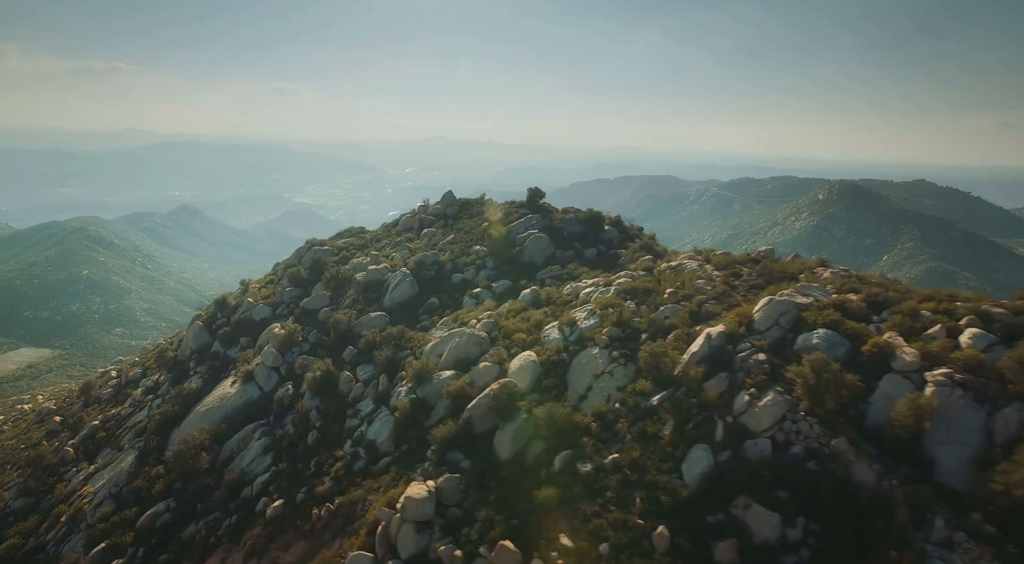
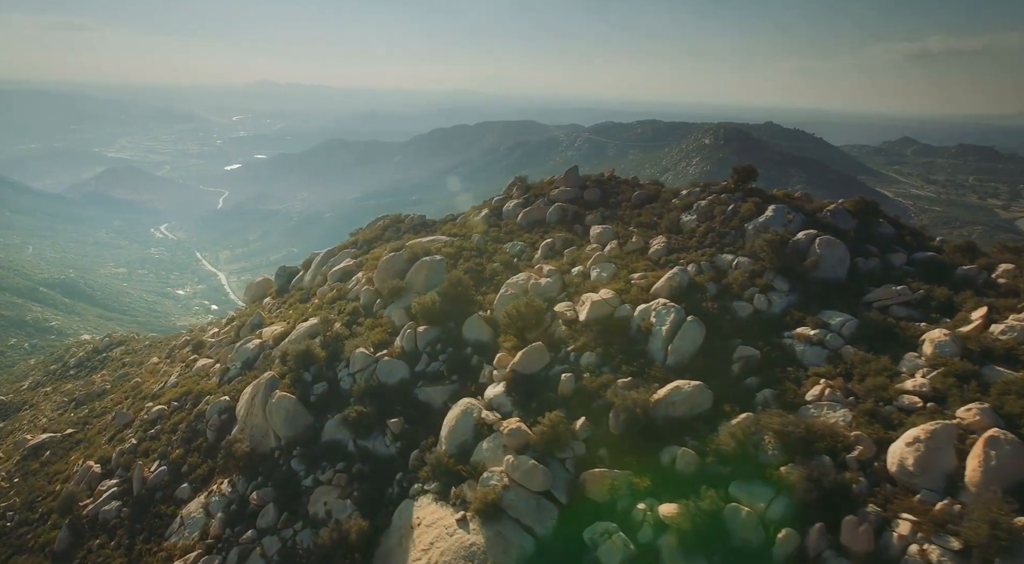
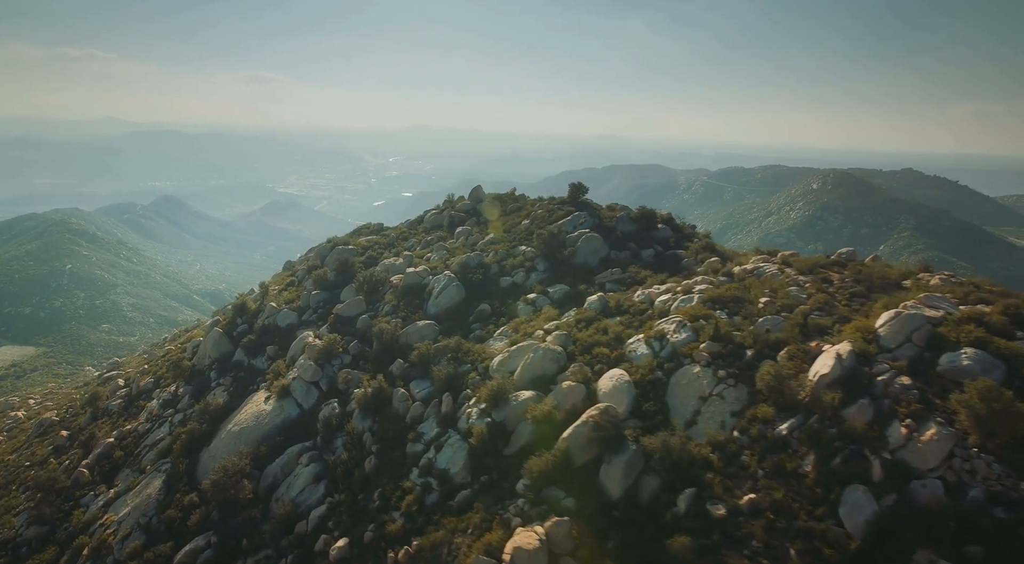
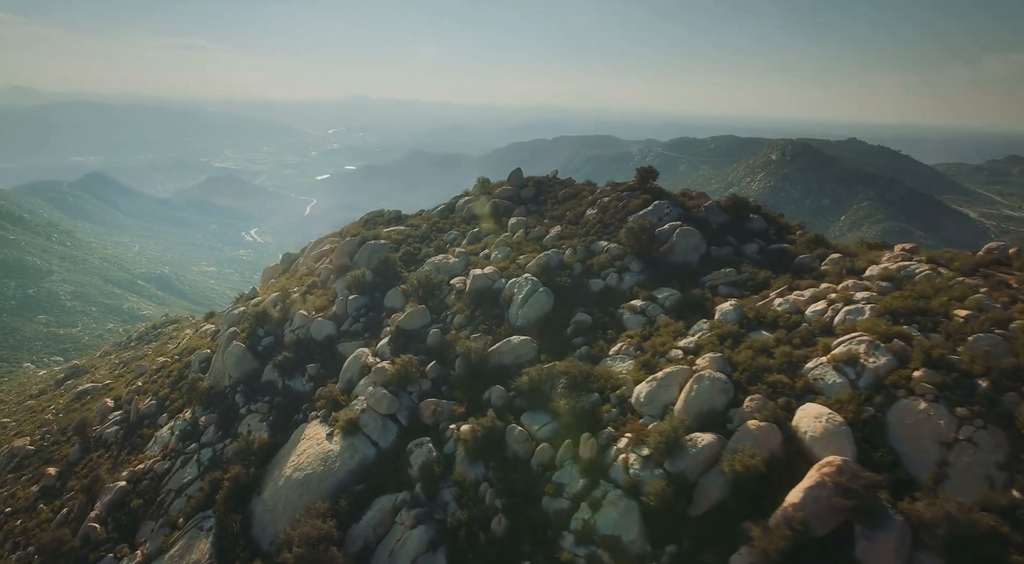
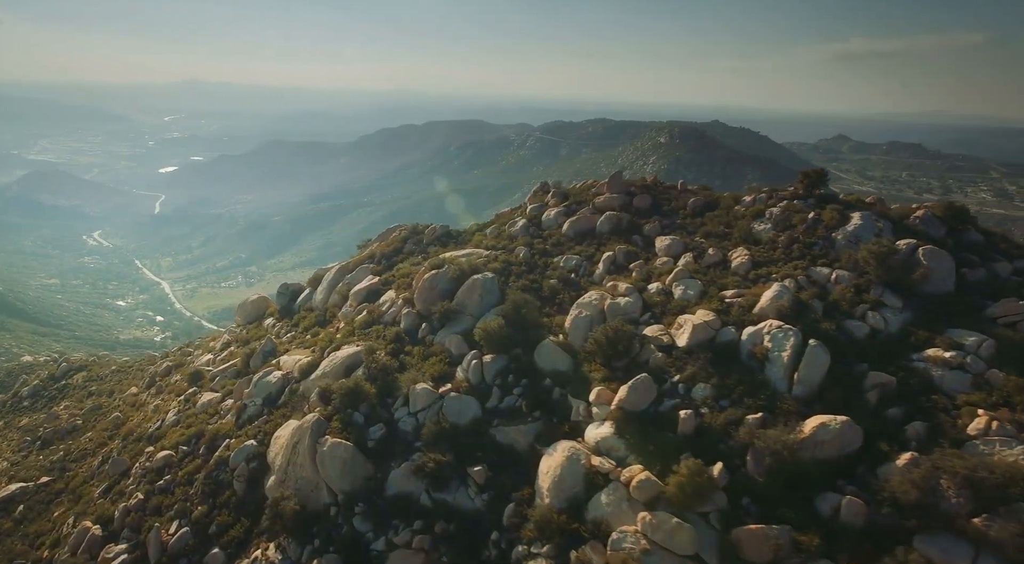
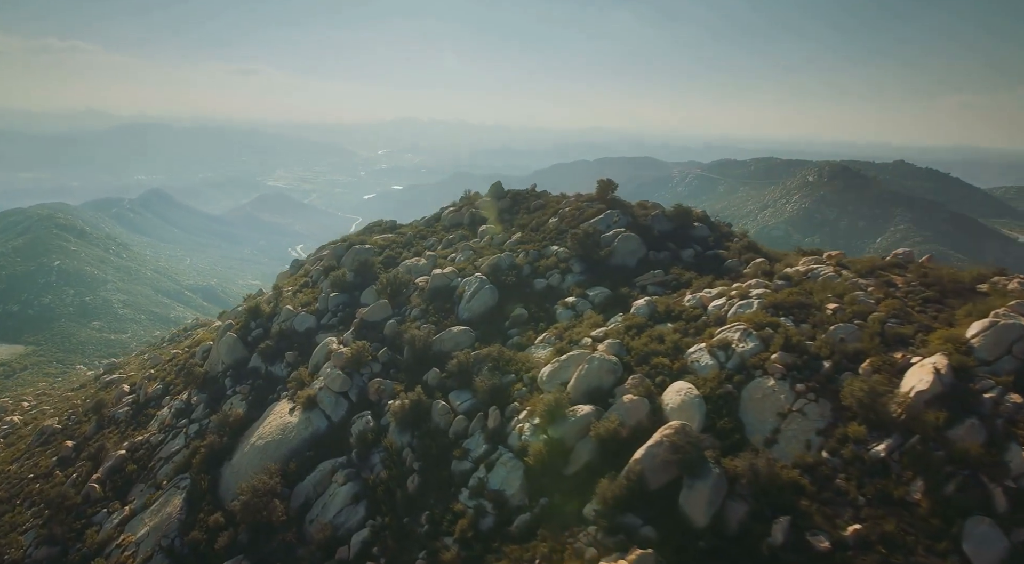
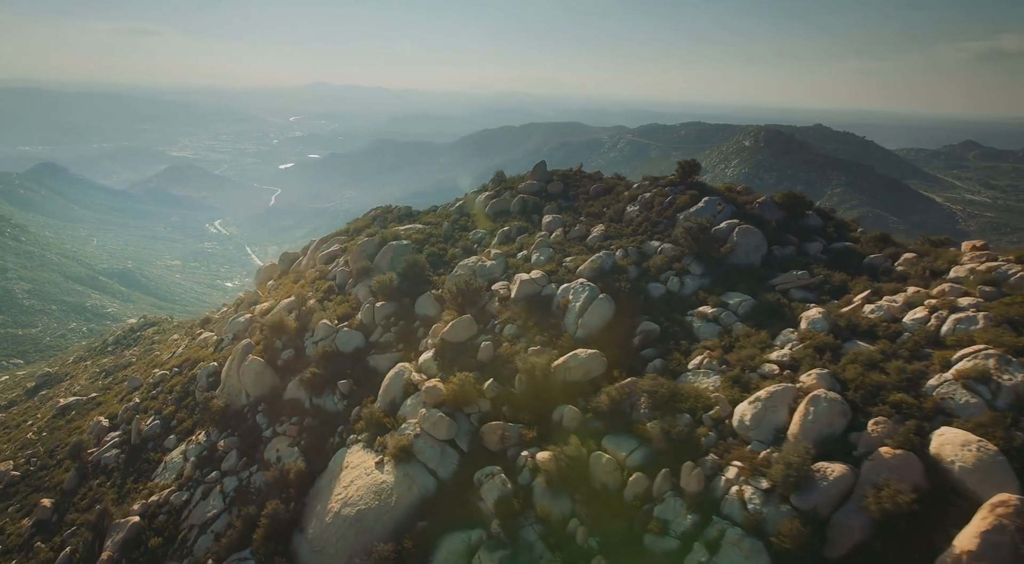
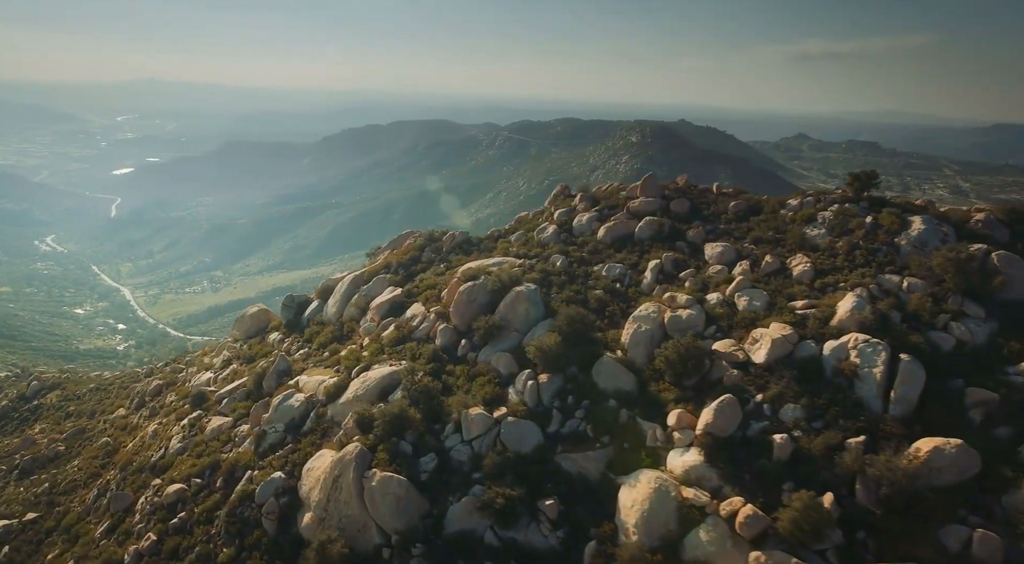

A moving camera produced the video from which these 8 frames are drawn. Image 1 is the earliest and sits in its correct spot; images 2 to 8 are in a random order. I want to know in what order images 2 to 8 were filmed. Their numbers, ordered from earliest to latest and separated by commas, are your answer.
3, 6, 4, 7, 2, 5, 8
